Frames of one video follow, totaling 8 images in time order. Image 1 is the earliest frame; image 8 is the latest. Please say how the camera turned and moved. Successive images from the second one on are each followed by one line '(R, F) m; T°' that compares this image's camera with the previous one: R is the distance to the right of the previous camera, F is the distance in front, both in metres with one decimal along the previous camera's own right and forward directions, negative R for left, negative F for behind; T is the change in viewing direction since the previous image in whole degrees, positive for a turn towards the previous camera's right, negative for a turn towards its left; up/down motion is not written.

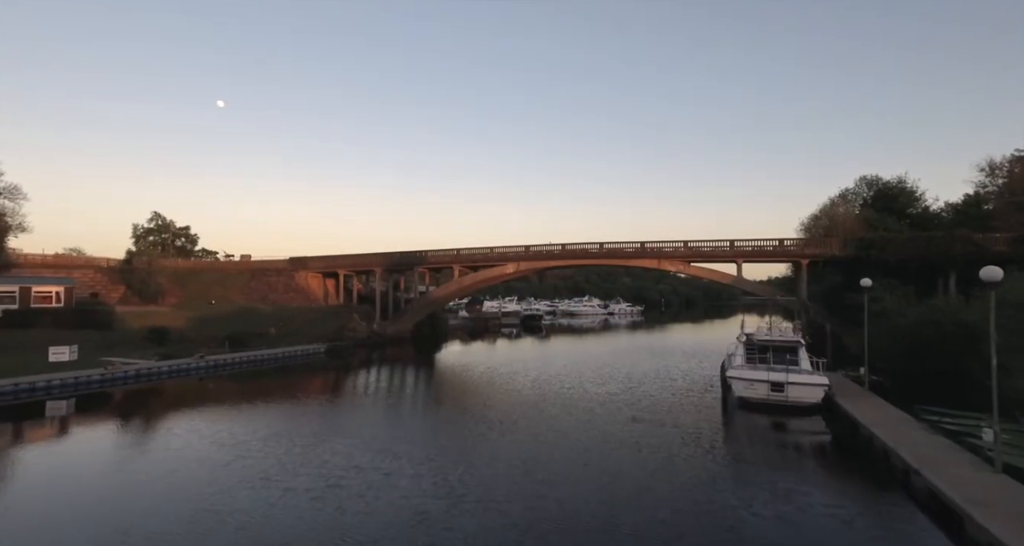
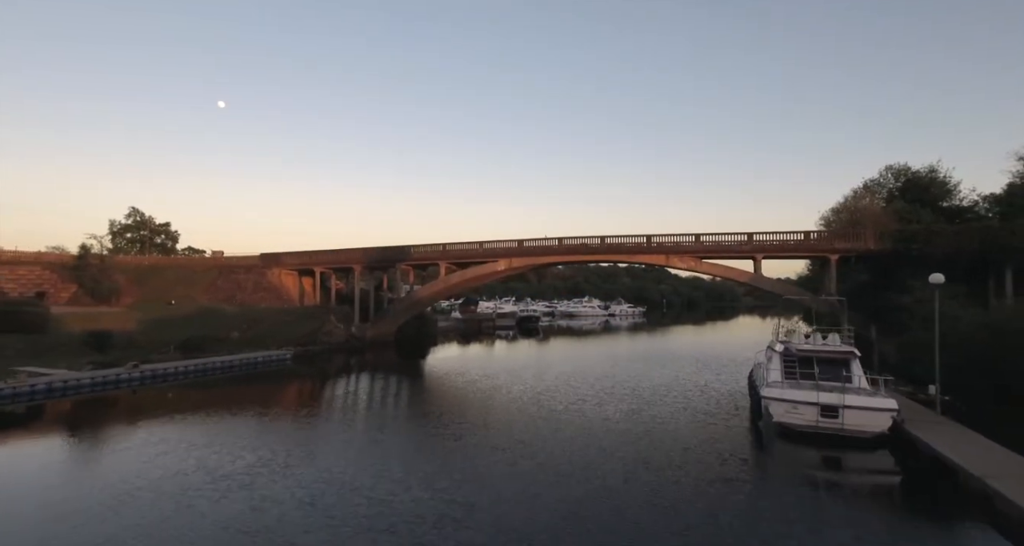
(+0.6, +3.6) m; 0°
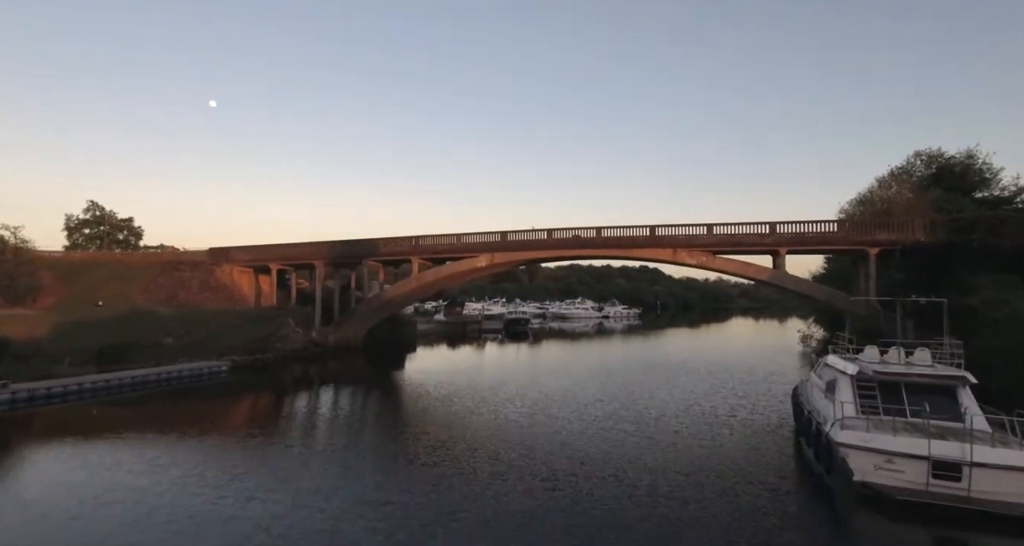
(+0.6, +4.3) m; +1°
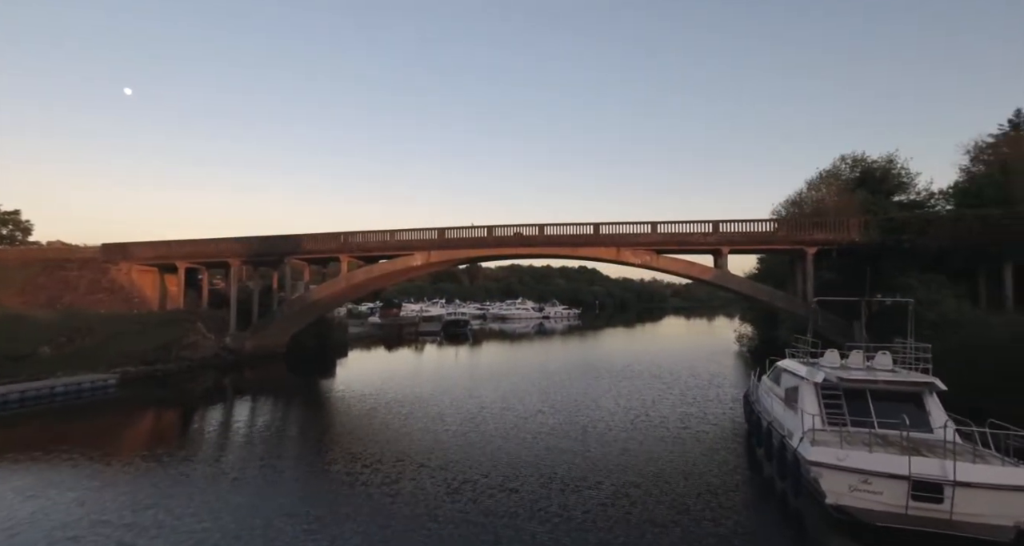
(+0.2, +1.6) m; +7°
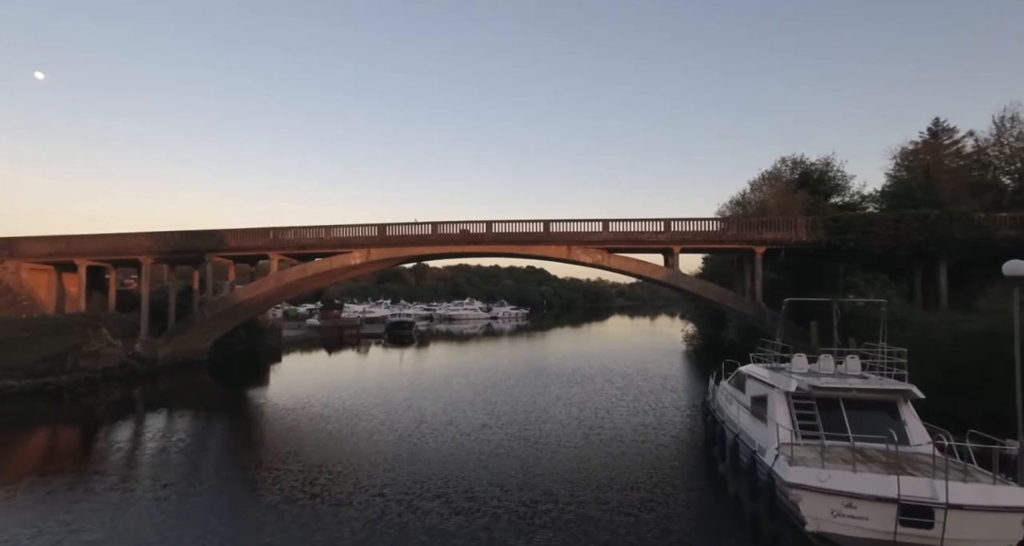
(+0.1, +1.4) m; +6°
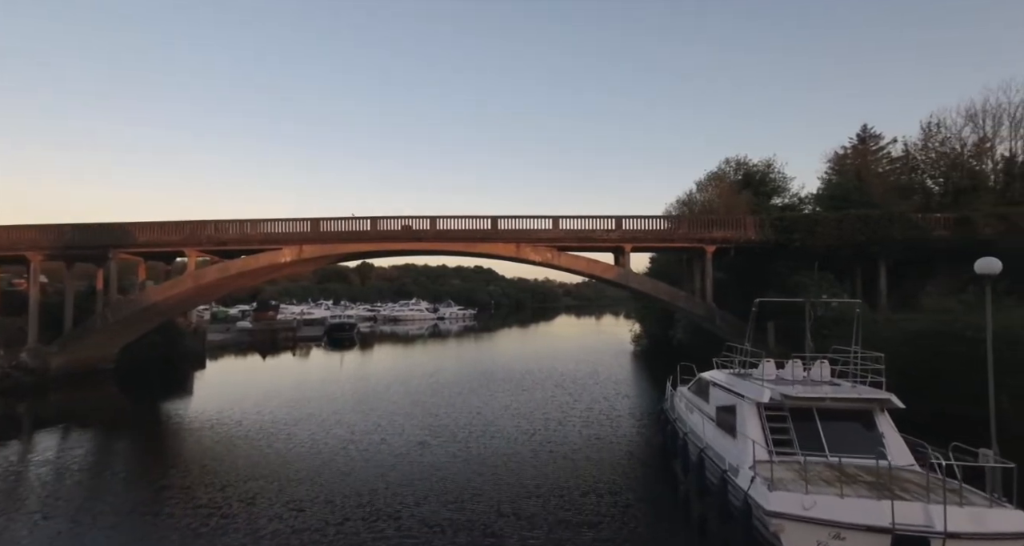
(+0.1, +1.3) m; +6°
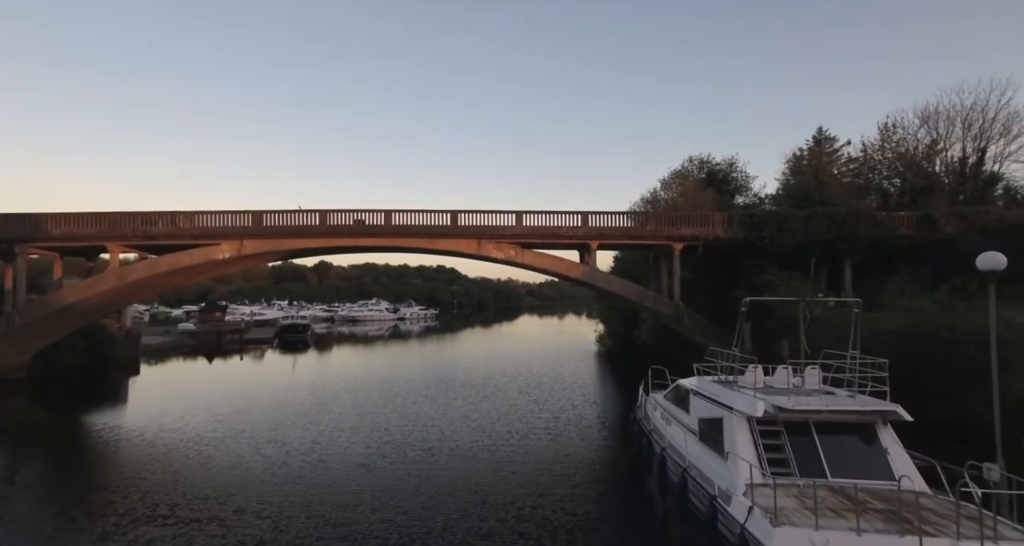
(+0.1, +1.2) m; +4°
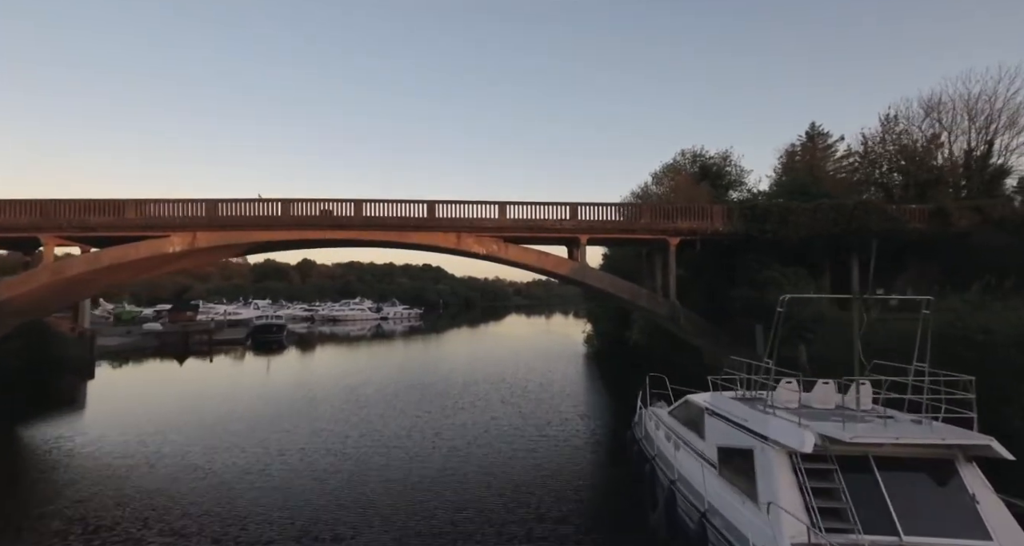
(+0.2, +1.7) m; +1°
